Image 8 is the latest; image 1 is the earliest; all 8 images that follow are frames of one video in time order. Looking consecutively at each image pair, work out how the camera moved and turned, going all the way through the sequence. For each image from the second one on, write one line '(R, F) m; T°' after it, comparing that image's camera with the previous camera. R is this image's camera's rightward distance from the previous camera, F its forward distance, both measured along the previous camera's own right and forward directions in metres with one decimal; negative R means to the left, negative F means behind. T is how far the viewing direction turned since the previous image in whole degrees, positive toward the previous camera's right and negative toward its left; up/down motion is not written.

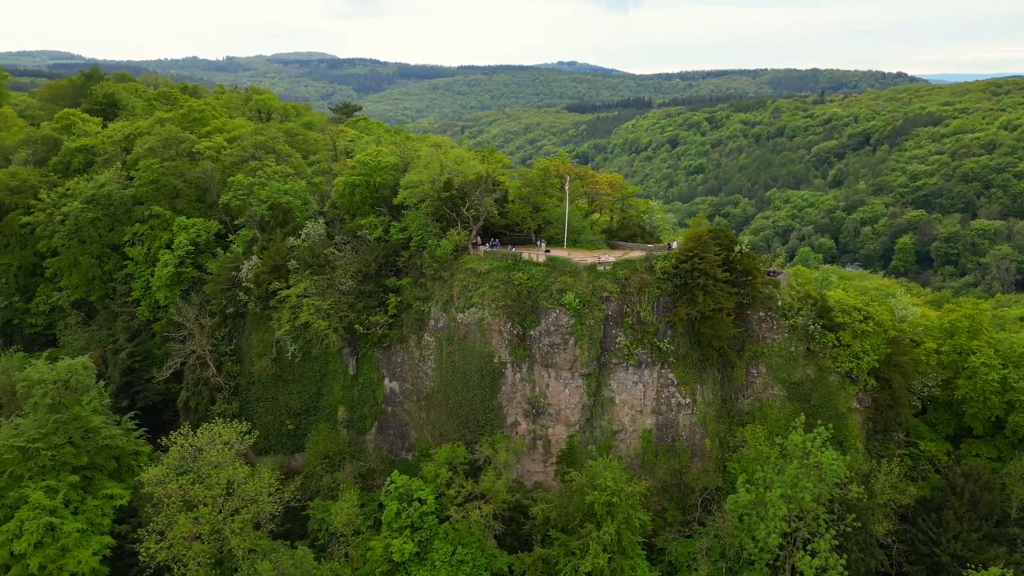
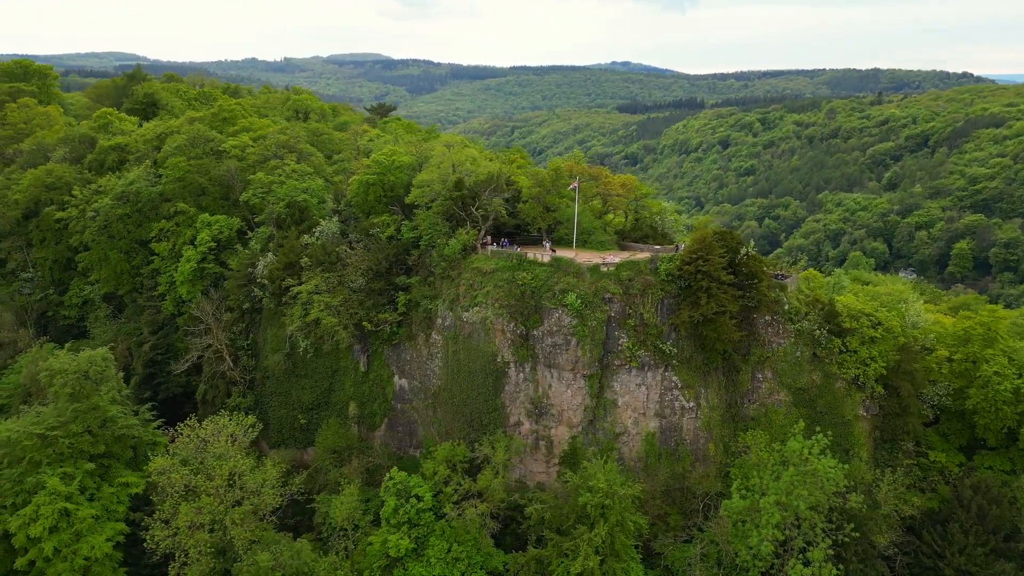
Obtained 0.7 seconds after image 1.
(+1.6, 0.0) m; -3°
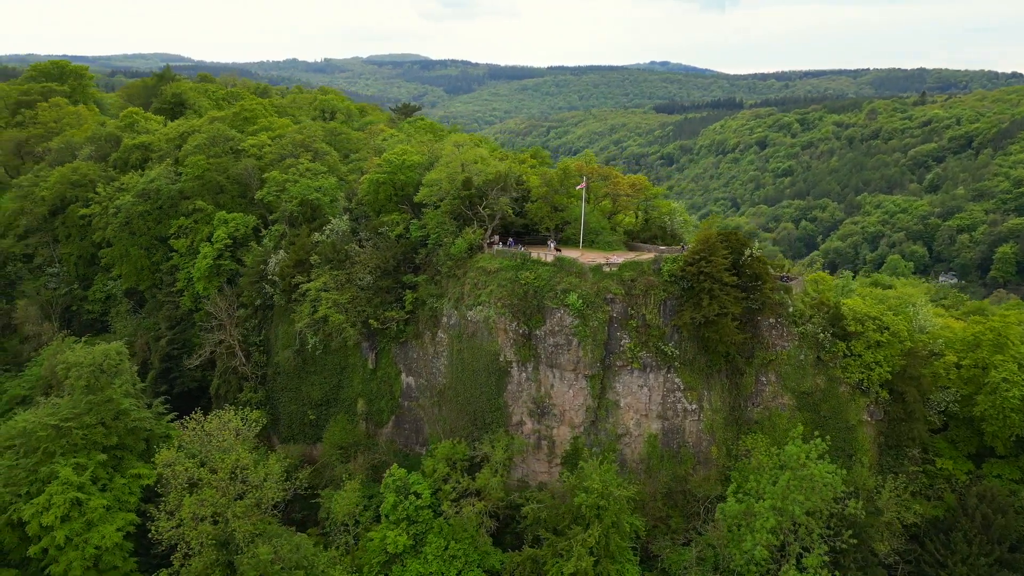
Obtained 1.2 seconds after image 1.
(+1.1, 0.0) m; -2°
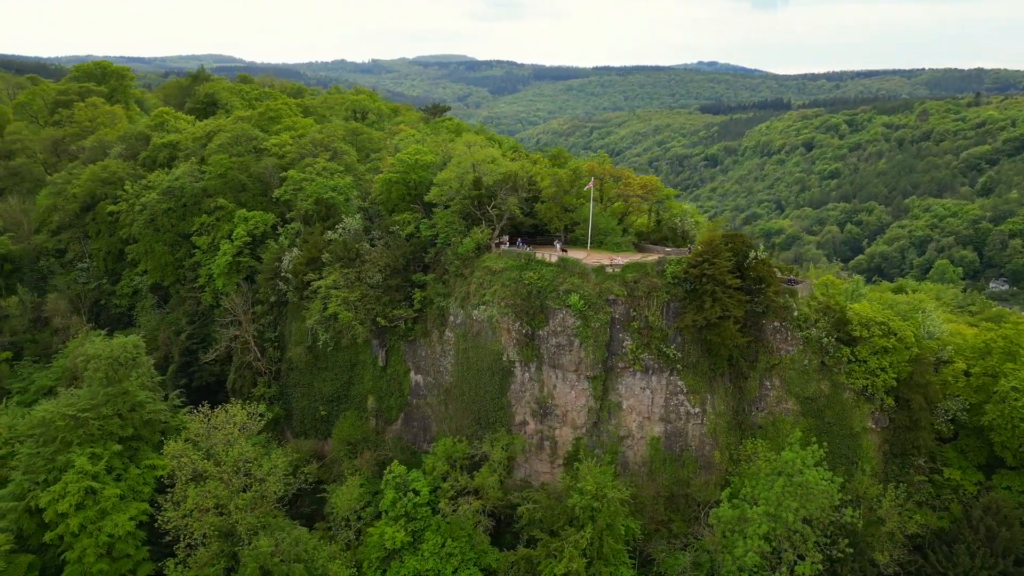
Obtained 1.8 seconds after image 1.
(+1.4, 0.0) m; -3°
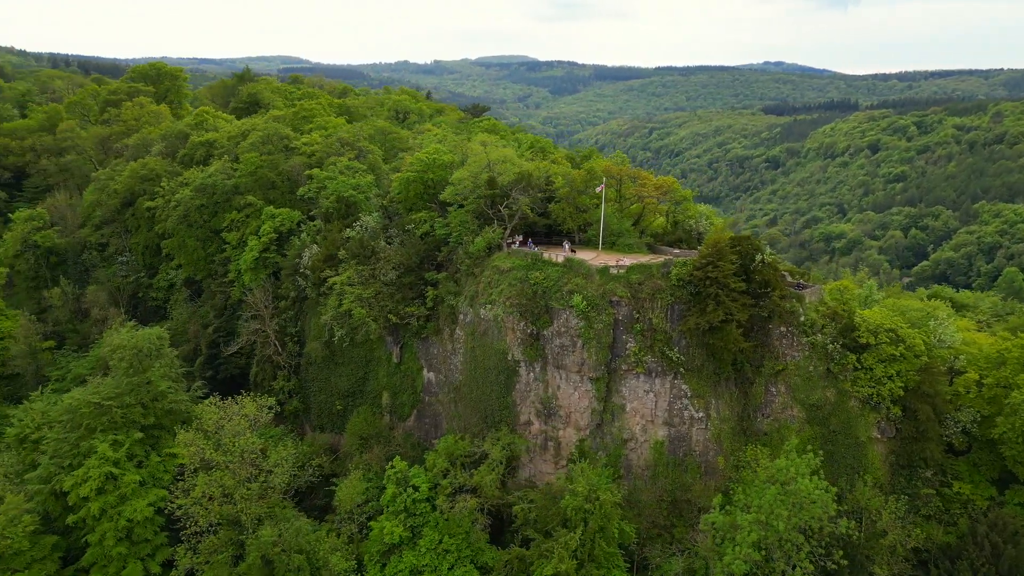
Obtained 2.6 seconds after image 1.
(+1.8, 0.0) m; -4°
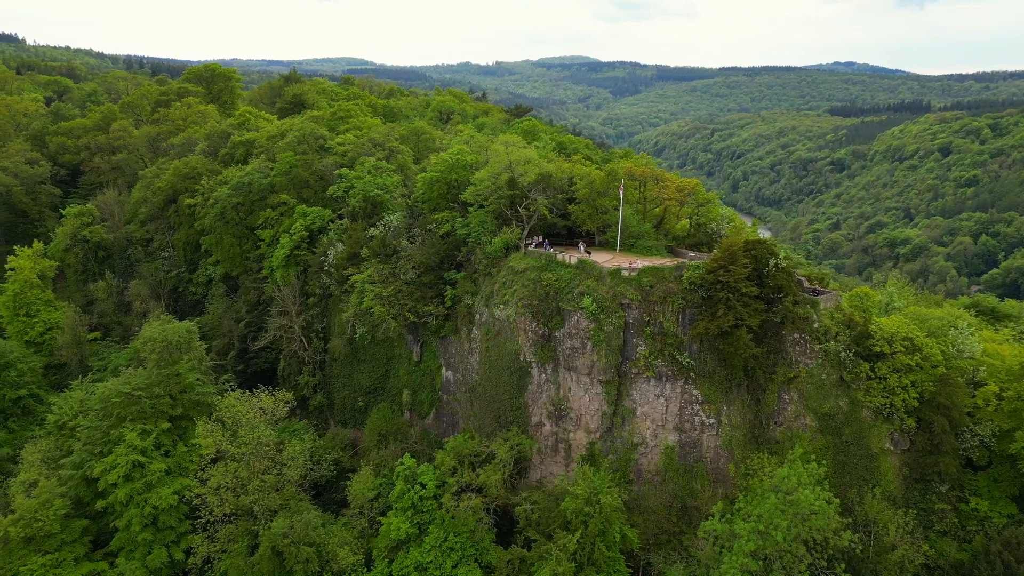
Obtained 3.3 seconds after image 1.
(+1.6, 0.0) m; -4°
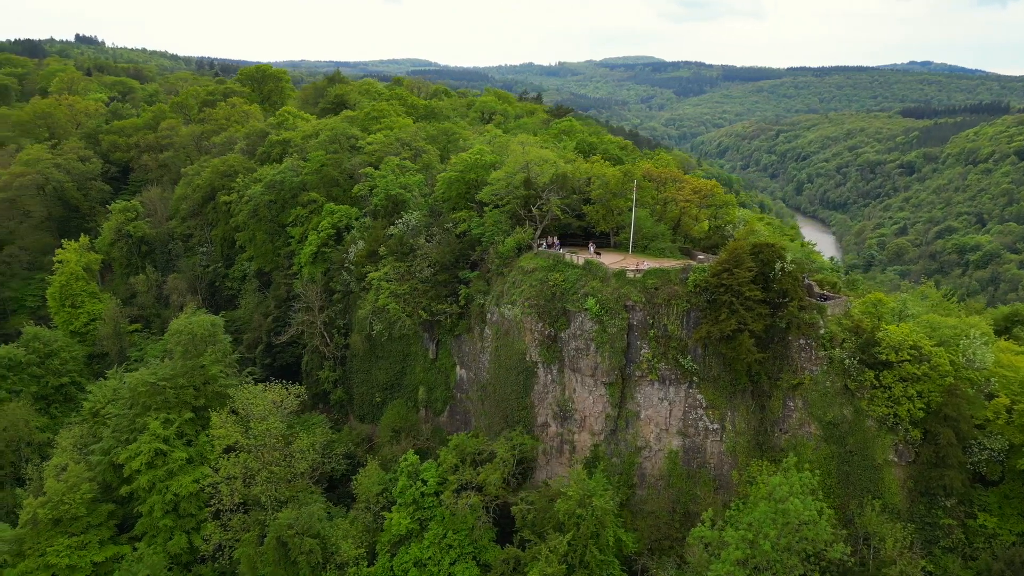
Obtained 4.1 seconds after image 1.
(+1.8, 0.0) m; -4°
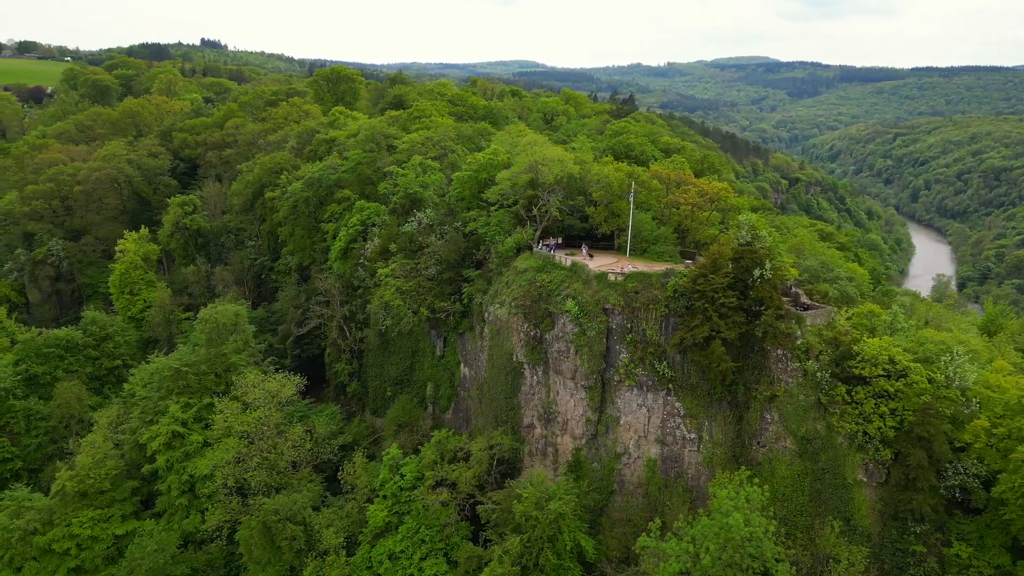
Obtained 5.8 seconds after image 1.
(+4.0, +0.2) m; -7°
